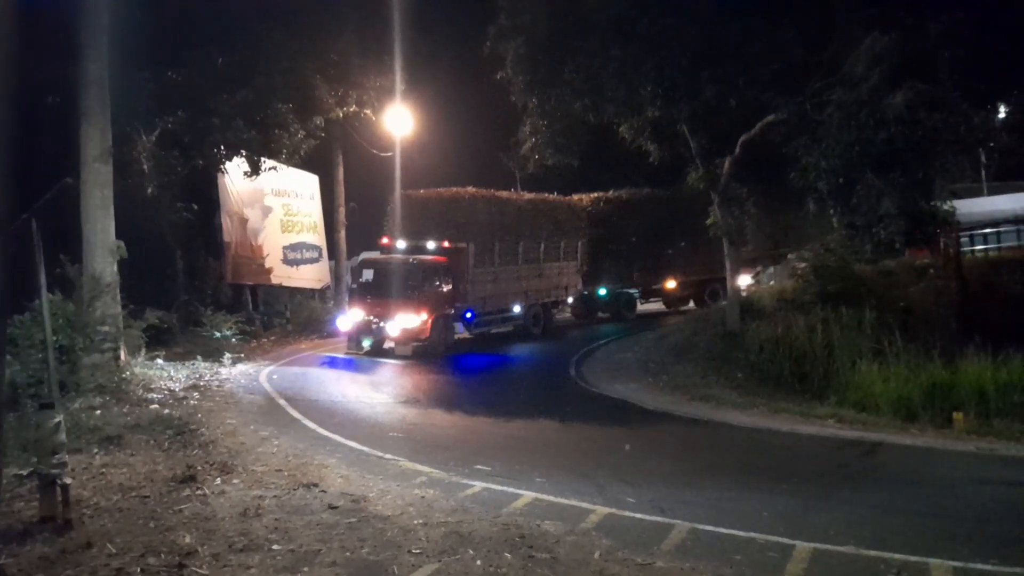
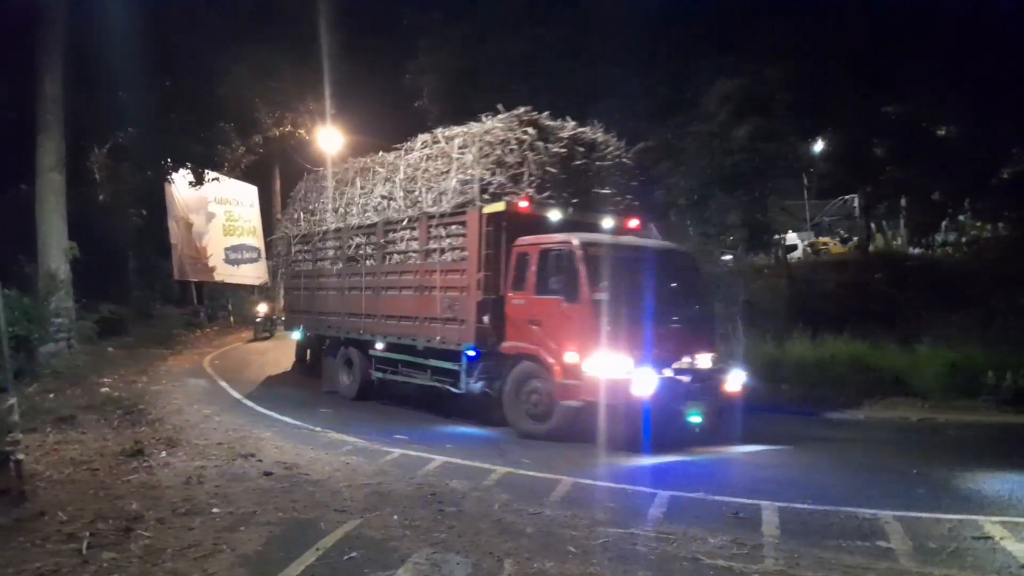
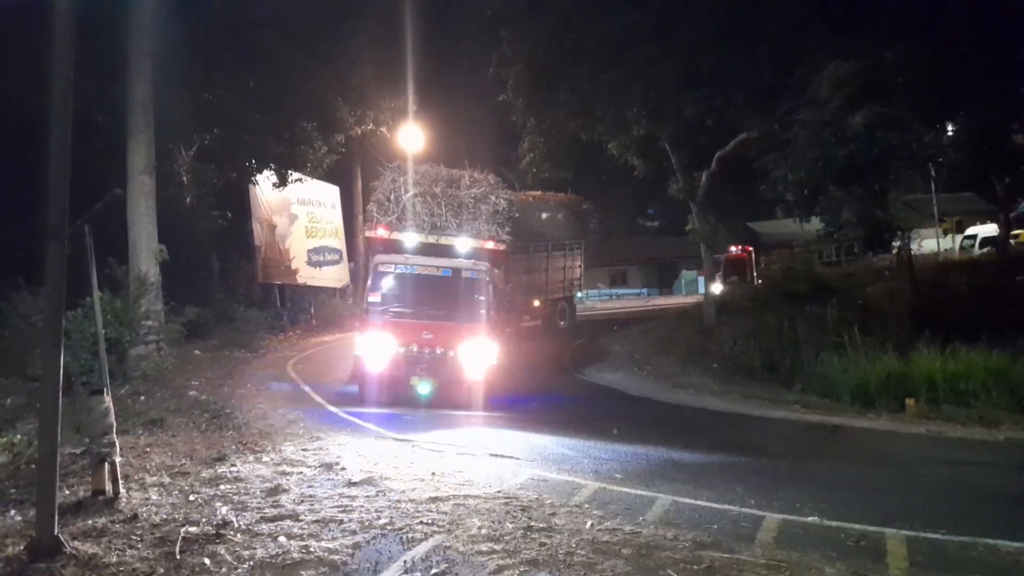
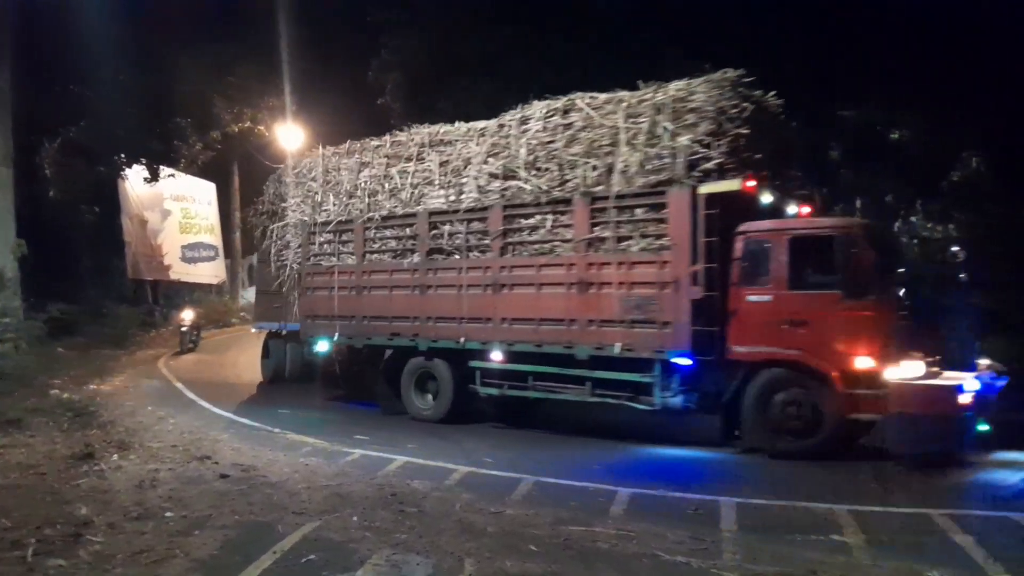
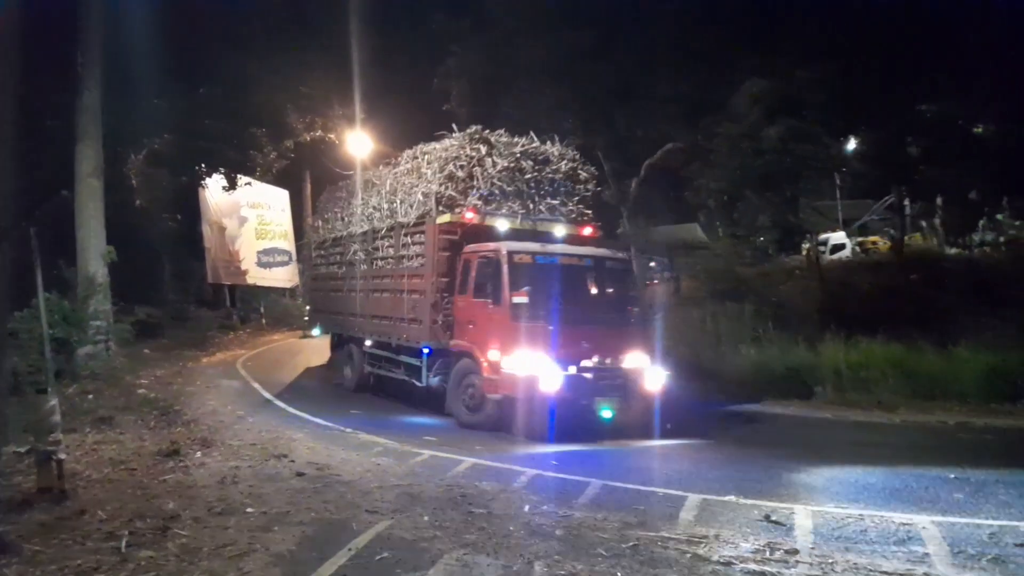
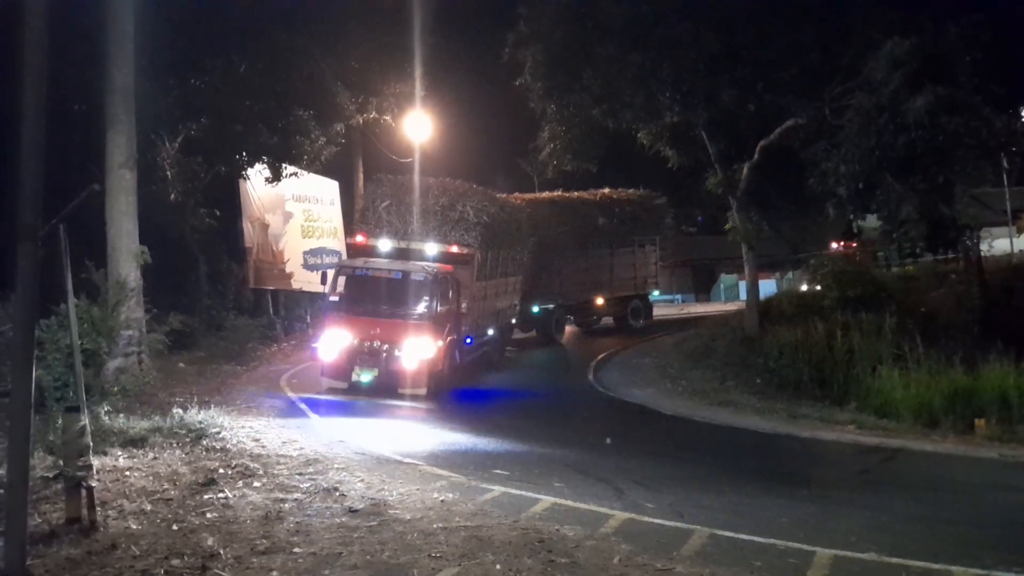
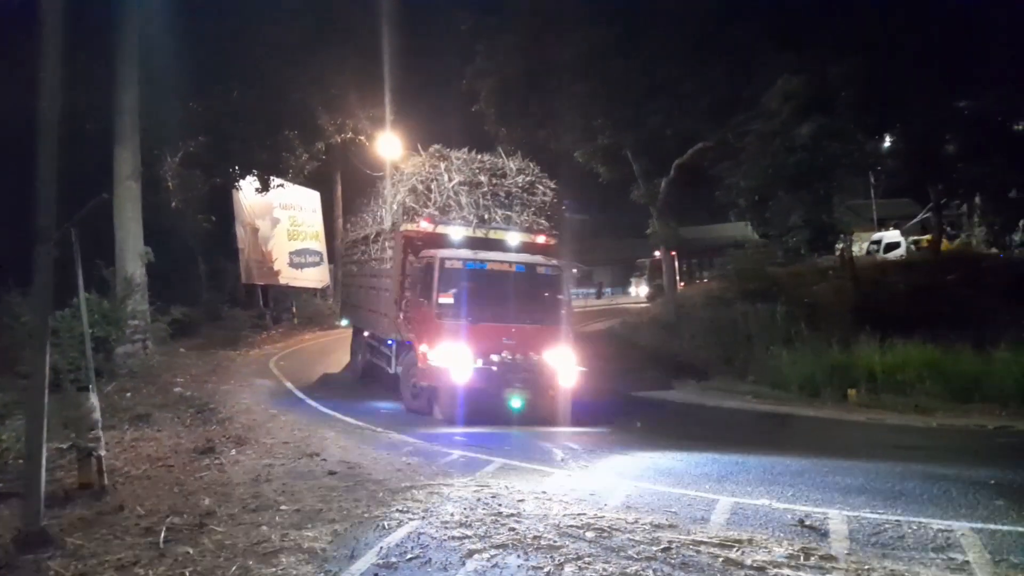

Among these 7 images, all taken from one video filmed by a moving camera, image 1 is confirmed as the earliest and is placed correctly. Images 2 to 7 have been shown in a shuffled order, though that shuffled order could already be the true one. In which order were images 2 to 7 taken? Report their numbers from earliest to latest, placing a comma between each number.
6, 3, 7, 5, 2, 4
